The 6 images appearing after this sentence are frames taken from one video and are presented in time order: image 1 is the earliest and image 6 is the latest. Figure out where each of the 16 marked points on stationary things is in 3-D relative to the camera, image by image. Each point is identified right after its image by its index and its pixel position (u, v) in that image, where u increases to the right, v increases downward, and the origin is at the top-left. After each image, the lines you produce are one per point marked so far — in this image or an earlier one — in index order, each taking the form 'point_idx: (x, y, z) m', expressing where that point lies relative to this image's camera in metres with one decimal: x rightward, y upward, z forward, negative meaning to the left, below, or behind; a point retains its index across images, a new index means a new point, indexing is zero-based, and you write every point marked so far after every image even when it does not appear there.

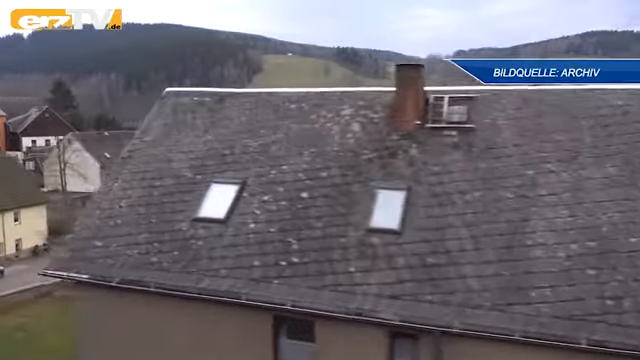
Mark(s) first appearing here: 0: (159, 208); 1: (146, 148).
0: (-2.6, -0.4, +8.8) m
1: (-3.1, +0.6, +9.9) m
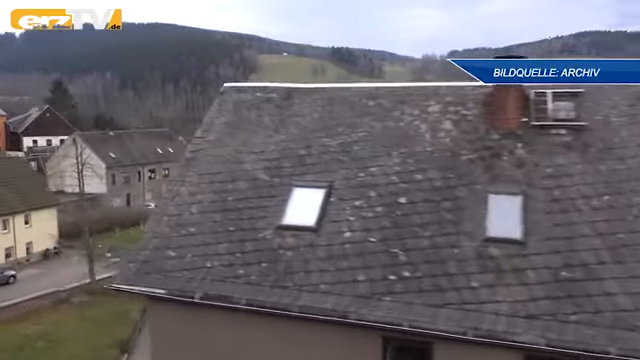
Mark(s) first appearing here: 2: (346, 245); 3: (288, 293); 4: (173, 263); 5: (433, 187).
0: (-1.2, -0.5, +7.9) m
1: (-1.8, +0.5, +9.1) m
2: (+0.3, -0.8, +7.1) m
3: (-0.4, -1.4, +6.8) m
4: (-2.0, -1.1, +7.5) m
5: (+1.6, -0.1, +7.6) m
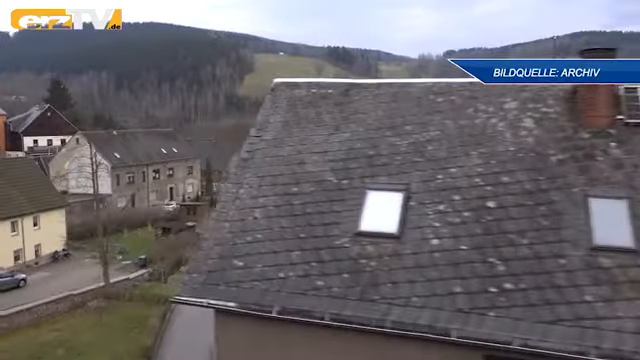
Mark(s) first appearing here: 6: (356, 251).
0: (-0.2, -0.5, +7.3) m
1: (-0.8, +0.5, +8.5) m
2: (+1.4, -0.9, +6.5) m
3: (+0.6, -1.4, +6.2) m
4: (-1.0, -1.2, +6.9) m
5: (+2.6, -0.1, +7.0) m
6: (+0.4, -0.9, +6.8) m
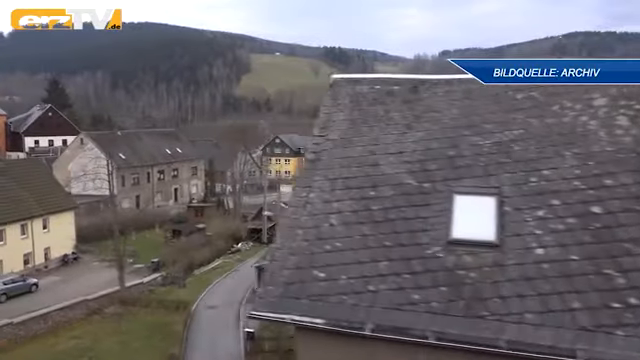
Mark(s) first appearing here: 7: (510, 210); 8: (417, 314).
0: (+0.9, -0.6, +6.7) m
1: (+0.2, +0.5, +7.9) m
2: (+2.4, -0.9, +6.0) m
3: (+1.7, -1.5, +5.6) m
4: (+0.1, -1.2, +6.3) m
5: (+3.6, -0.2, +6.4) m
6: (+1.5, -0.9, +6.2) m
7: (+2.3, -0.4, +6.6) m
8: (+1.0, -1.4, +5.8) m
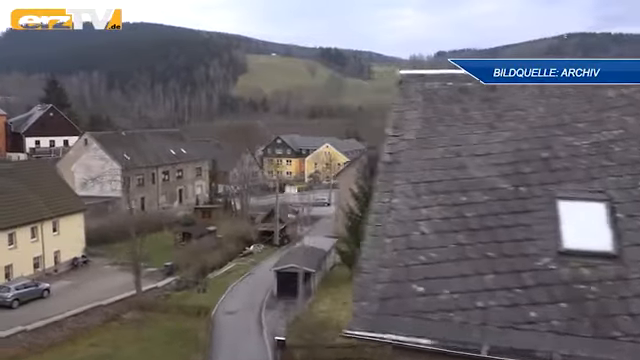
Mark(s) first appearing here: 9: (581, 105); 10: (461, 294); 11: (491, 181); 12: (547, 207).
0: (+1.9, -0.6, +6.1) m
1: (+1.2, +0.4, +7.3) m
2: (+3.4, -1.0, +5.4) m
3: (+2.7, -1.5, +5.0) m
4: (+1.1, -1.3, +5.7) m
5: (+4.6, -0.2, +5.9) m
6: (+2.5, -1.0, +5.6) m
7: (+3.3, -0.4, +6.0) m
8: (+2.1, -1.5, +5.2) m
9: (+3.5, +1.0, +7.4) m
10: (+1.5, -1.2, +5.7) m
11: (+2.0, 0.0, +6.7) m
12: (+2.6, -0.3, +6.2) m
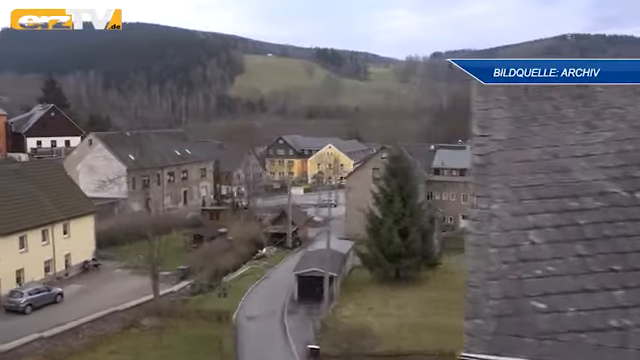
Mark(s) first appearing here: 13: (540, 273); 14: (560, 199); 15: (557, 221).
0: (+2.9, -0.7, +5.5) m
1: (+2.3, +0.4, +6.7) m
2: (+4.5, -1.0, +4.8) m
3: (+3.8, -1.6, +4.4) m
4: (+2.1, -1.3, +5.1) m
5: (+5.7, -0.3, +5.3) m
6: (+3.5, -1.0, +5.0) m
7: (+4.3, -0.4, +5.4) m
8: (+3.1, -1.5, +4.6) m
9: (+4.5, +1.0, +6.8) m
10: (+2.5, -1.2, +5.1) m
11: (+3.1, -0.1, +6.1) m
12: (+3.6, -0.3, +5.7) m
13: (+2.2, -0.9, +5.5) m
14: (+2.6, -0.2, +6.0) m
15: (+2.5, -0.4, +5.9) m
